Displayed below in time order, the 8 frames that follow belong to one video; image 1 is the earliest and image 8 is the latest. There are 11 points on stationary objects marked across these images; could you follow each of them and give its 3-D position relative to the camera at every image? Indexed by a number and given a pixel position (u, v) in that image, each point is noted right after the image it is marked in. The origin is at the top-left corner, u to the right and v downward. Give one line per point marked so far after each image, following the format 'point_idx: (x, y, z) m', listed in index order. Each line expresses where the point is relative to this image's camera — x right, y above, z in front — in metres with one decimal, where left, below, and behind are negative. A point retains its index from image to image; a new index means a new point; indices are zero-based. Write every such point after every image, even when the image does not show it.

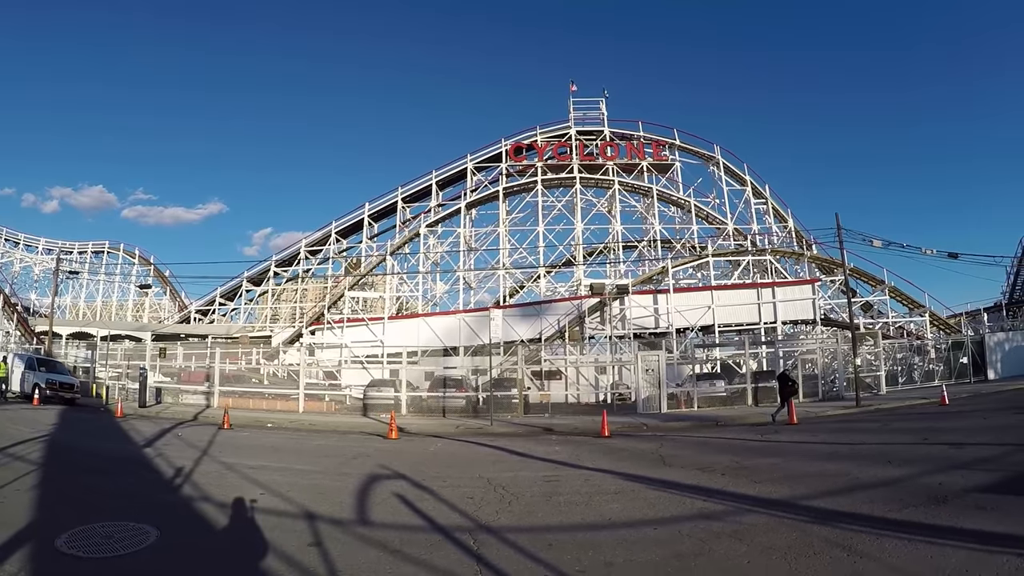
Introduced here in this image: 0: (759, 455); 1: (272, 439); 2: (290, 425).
0: (+4.8, -3.2, +12.2) m
1: (-4.9, -3.4, +13.7) m
2: (-6.0, -3.9, +17.8) m
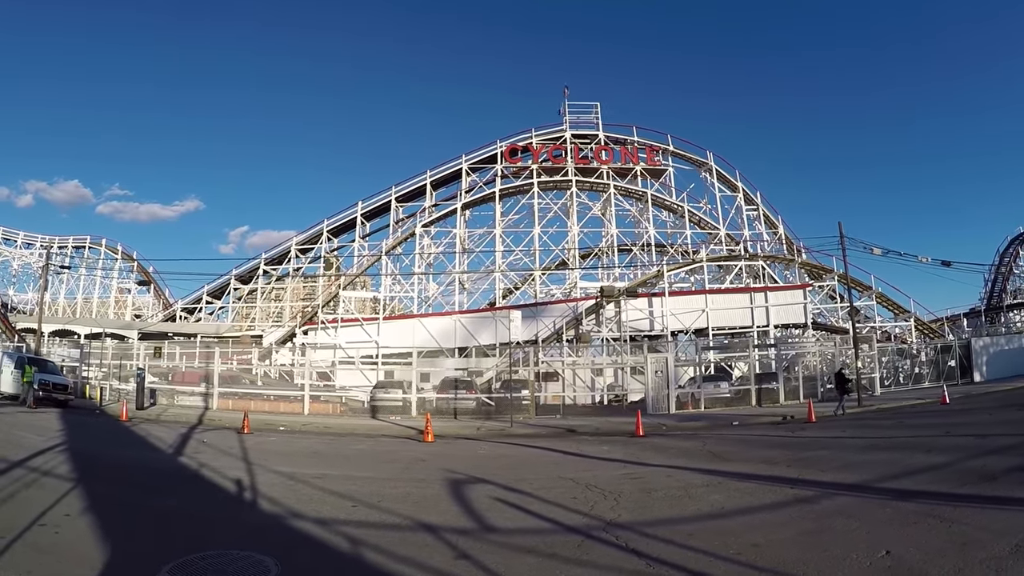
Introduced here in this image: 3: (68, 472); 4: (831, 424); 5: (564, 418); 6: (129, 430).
0: (+5.7, -3.2, +12.5) m
1: (-4.1, -3.4, +13.4) m
2: (-5.5, -3.8, +17.5) m
3: (-7.3, -3.2, +10.9) m
4: (+8.0, -3.6, +16.1) m
5: (+1.6, -3.9, +19.5) m
6: (-9.2, -3.7, +15.9) m
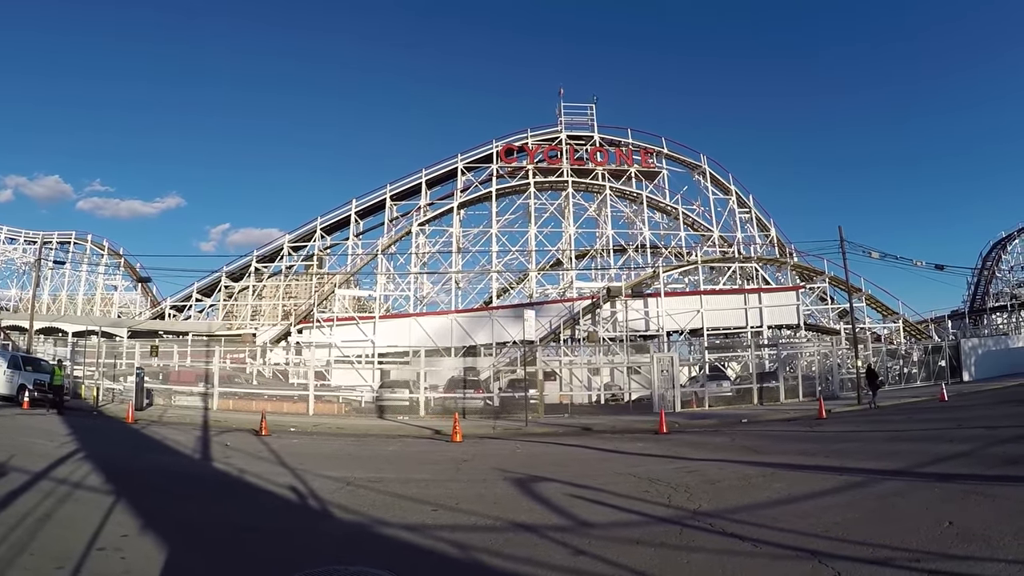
0: (+6.3, -3.2, +12.7) m
1: (-3.6, -3.3, +13.2) m
2: (-5.1, -3.7, +17.2) m
3: (-6.6, -3.0, +10.6) m
4: (+8.4, -3.6, +16.4) m
5: (+1.9, -3.9, +19.6) m
6: (-8.8, -3.6, +15.5) m
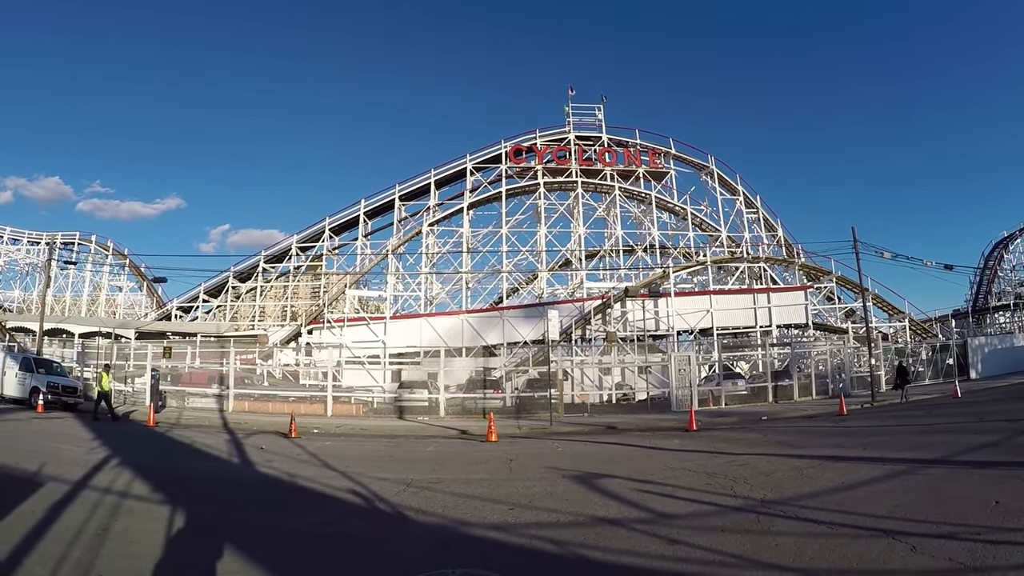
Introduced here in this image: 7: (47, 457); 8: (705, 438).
0: (+7.0, -3.2, +12.9) m
1: (-2.8, -3.2, +13.2) m
2: (-4.5, -3.7, +17.2) m
3: (-5.9, -3.0, +10.5) m
4: (+9.1, -3.5, +16.6) m
5: (+2.5, -3.9, +19.7) m
6: (-8.1, -3.5, +15.4) m
7: (-8.8, -3.4, +12.2) m
8: (+4.2, -3.3, +14.1) m
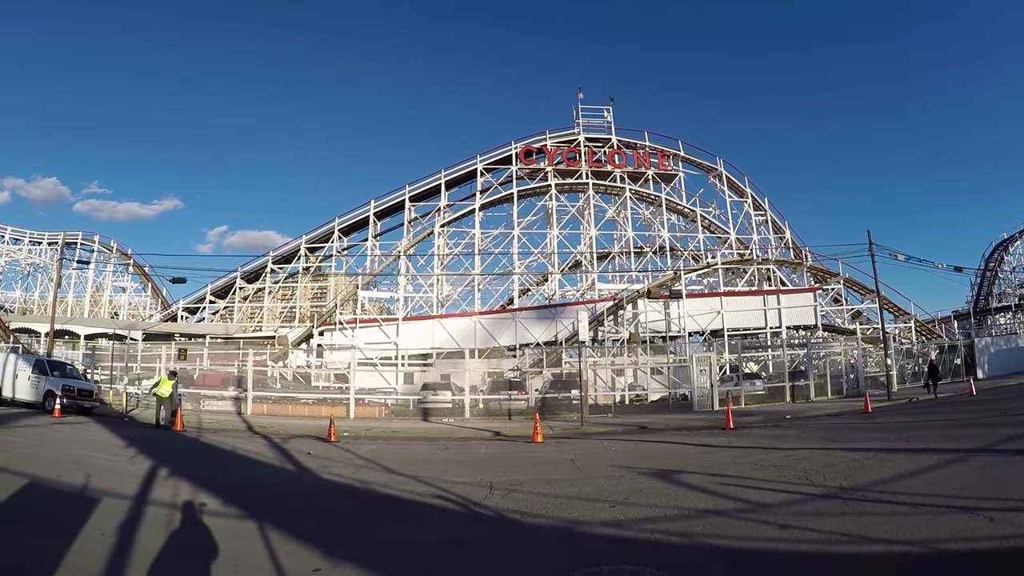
0: (+8.0, -3.2, +13.1) m
1: (-1.9, -3.2, +13.1) m
2: (-3.6, -3.7, +17.1) m
3: (-4.8, -3.0, +10.3) m
4: (+10.0, -3.5, +16.8) m
5: (+3.3, -3.9, +19.7) m
6: (-7.2, -3.5, +15.2) m
7: (-7.8, -3.3, +12.0) m
8: (+5.1, -3.3, +14.2) m
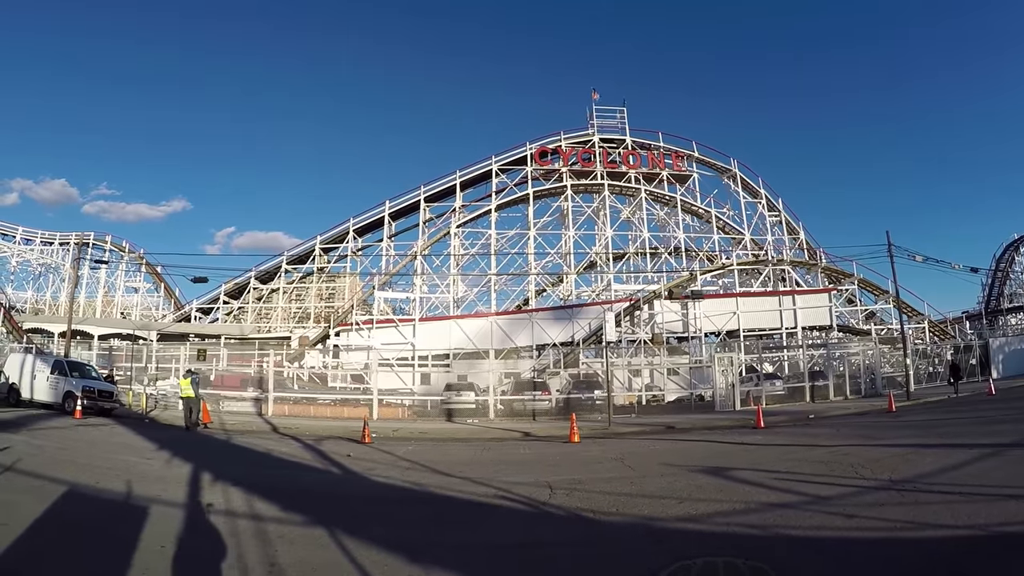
0: (+8.7, -3.2, +13.1) m
1: (-1.1, -3.2, +13.1) m
2: (-2.8, -3.7, +17.0) m
3: (-4.0, -3.0, +10.3) m
4: (+10.7, -3.5, +16.8) m
5: (+4.0, -3.9, +19.7) m
6: (-6.4, -3.5, +15.1) m
7: (-7.0, -3.3, +11.9) m
8: (+5.9, -3.3, +14.2) m
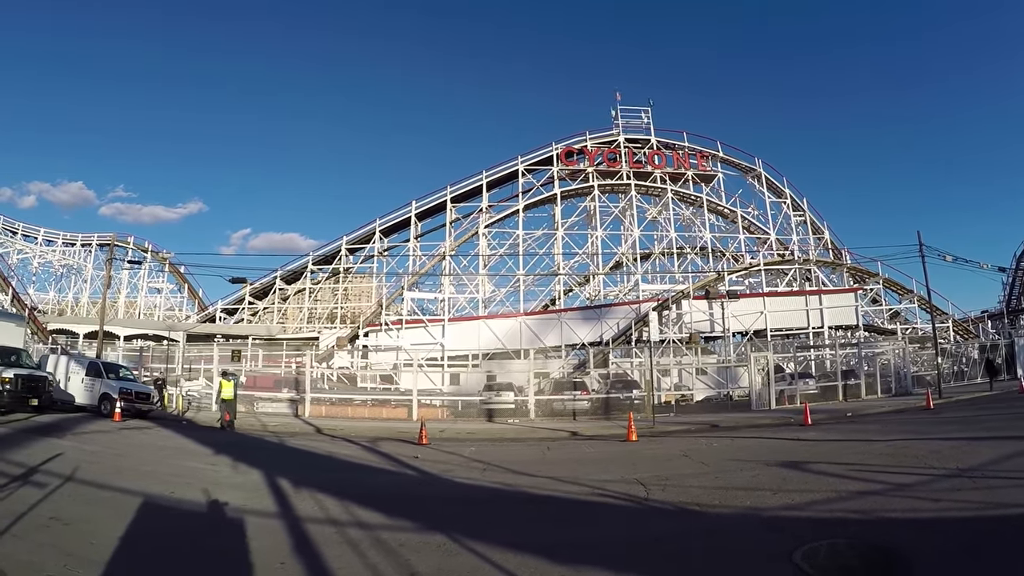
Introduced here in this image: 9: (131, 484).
0: (+10.0, -3.1, +13.1) m
1: (+0.2, -3.2, +13.1) m
2: (-1.6, -3.7, +17.1) m
3: (-2.7, -3.0, +10.3) m
4: (+12.0, -3.5, +16.9) m
5: (+5.3, -3.9, +19.8) m
6: (-5.1, -3.5, +15.1) m
7: (-5.7, -3.3, +12.0) m
8: (+7.2, -3.3, +14.2) m
9: (-6.7, -3.4, +11.7) m
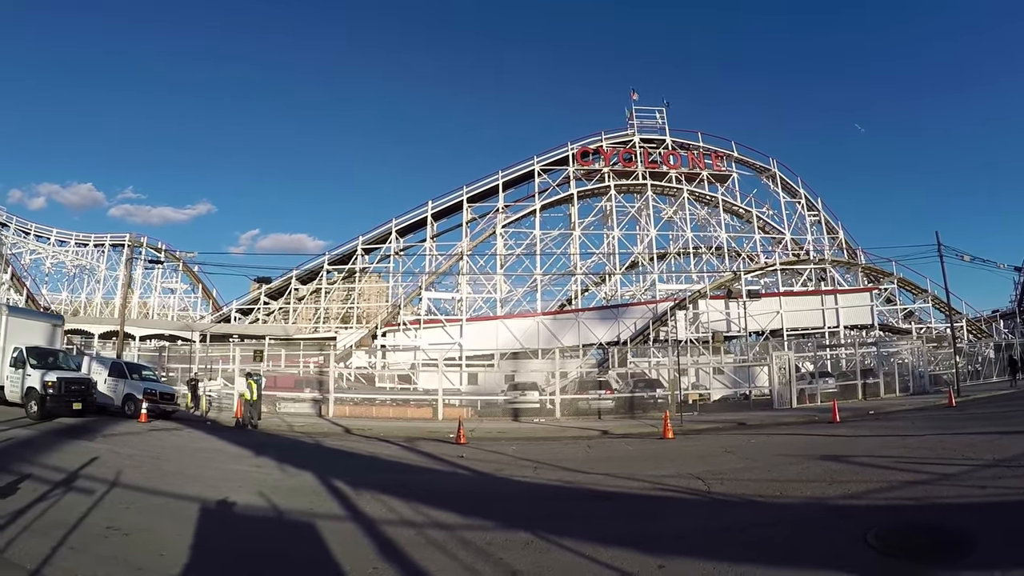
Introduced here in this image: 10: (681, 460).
0: (+10.9, -3.1, +13.2) m
1: (+1.1, -3.2, +13.2) m
2: (-0.7, -3.7, +17.1) m
3: (-1.9, -3.0, +10.3) m
4: (+12.9, -3.5, +17.0) m
5: (+6.1, -3.9, +19.8) m
6: (-4.2, -3.5, +15.2) m
7: (-4.9, -3.3, +12.0) m
8: (+8.0, -3.2, +14.3) m
9: (-5.9, -3.4, +11.7) m
10: (+2.8, -2.9, +11.0) m
